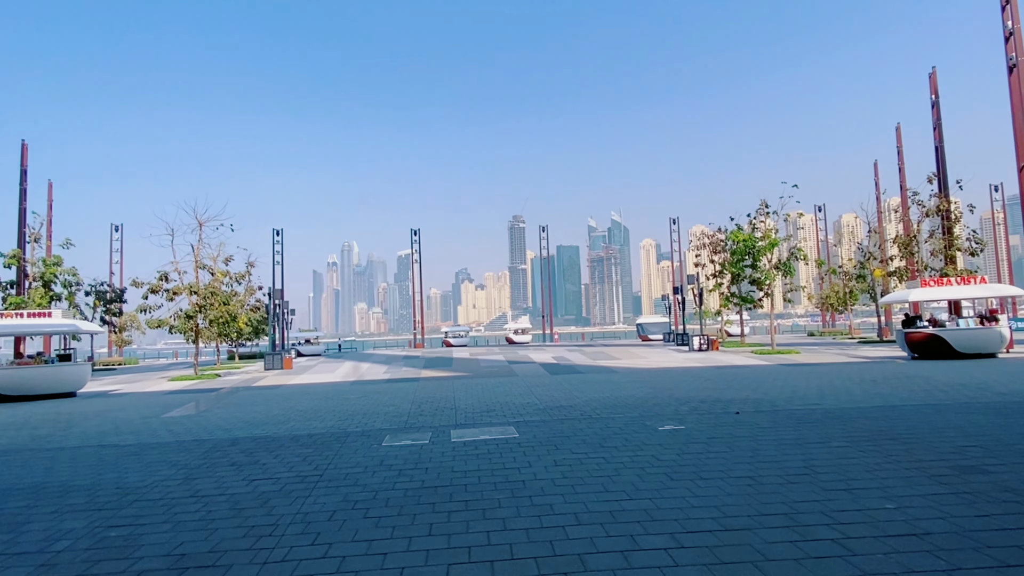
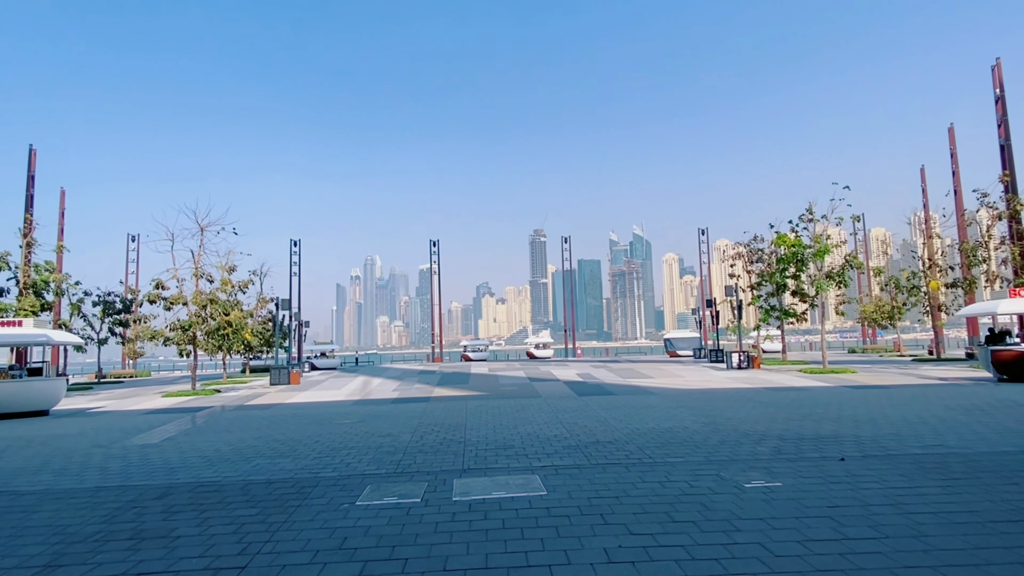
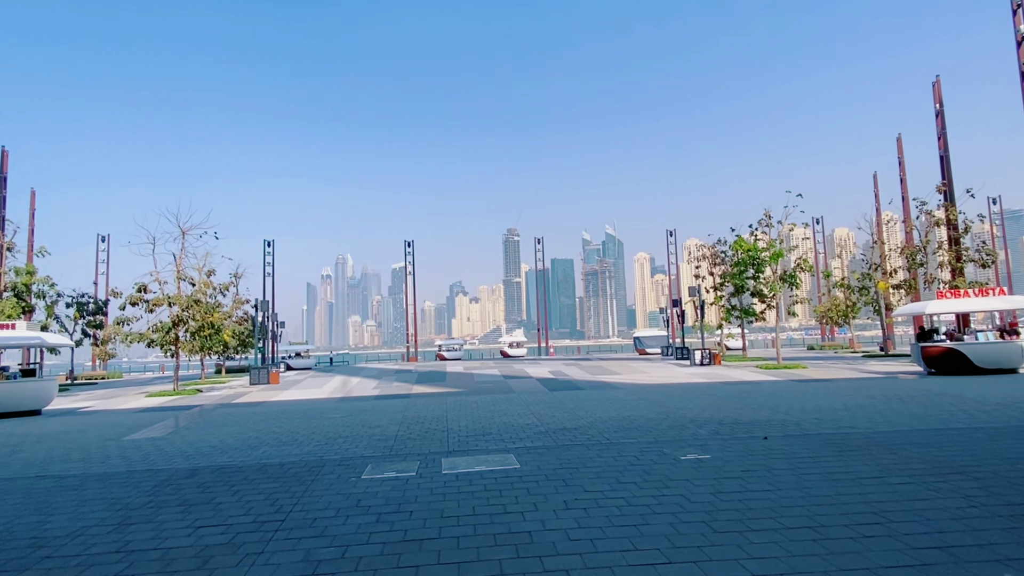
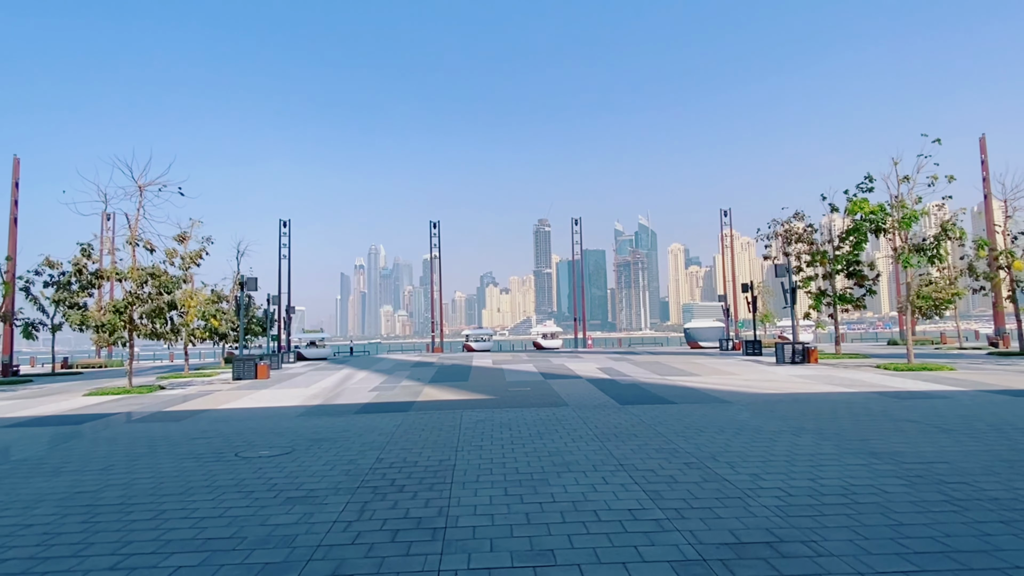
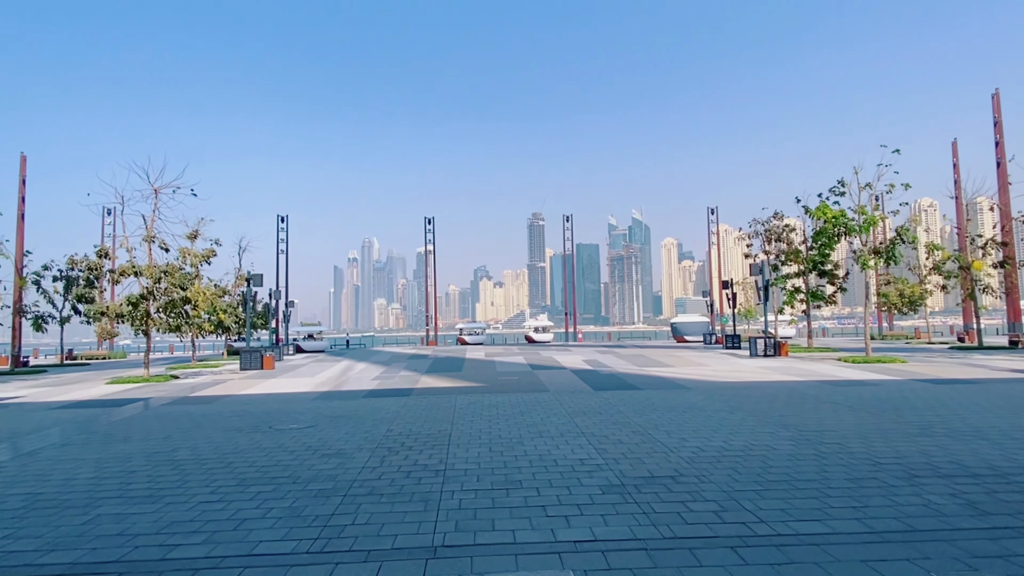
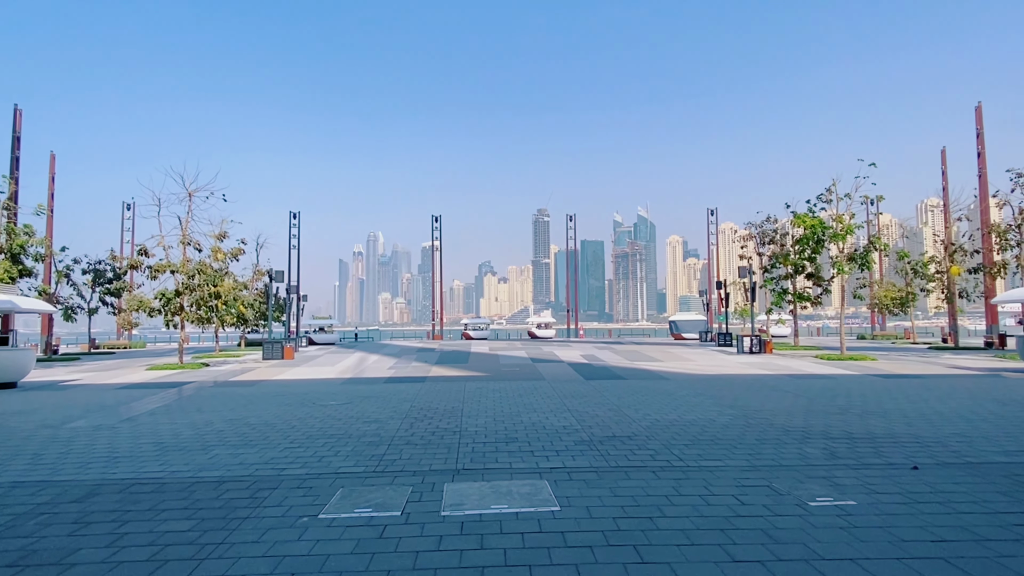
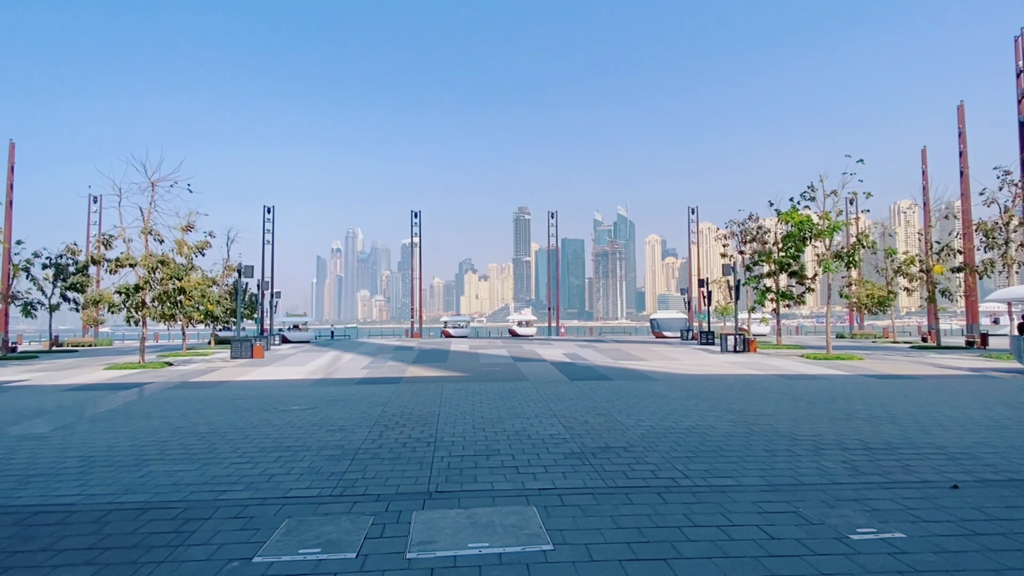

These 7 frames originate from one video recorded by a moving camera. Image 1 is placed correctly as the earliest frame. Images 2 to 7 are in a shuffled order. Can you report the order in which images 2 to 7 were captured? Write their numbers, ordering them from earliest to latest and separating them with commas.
3, 2, 6, 7, 5, 4
